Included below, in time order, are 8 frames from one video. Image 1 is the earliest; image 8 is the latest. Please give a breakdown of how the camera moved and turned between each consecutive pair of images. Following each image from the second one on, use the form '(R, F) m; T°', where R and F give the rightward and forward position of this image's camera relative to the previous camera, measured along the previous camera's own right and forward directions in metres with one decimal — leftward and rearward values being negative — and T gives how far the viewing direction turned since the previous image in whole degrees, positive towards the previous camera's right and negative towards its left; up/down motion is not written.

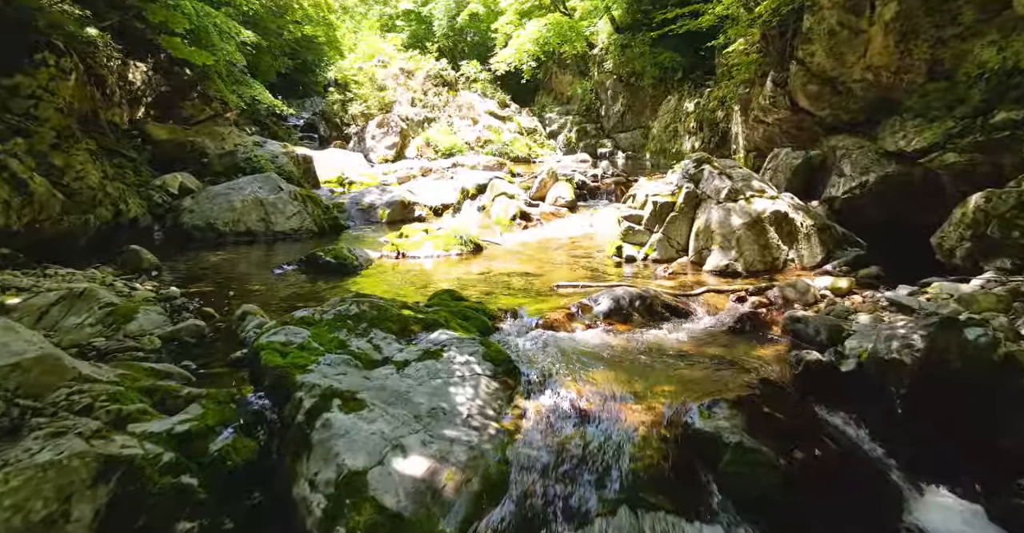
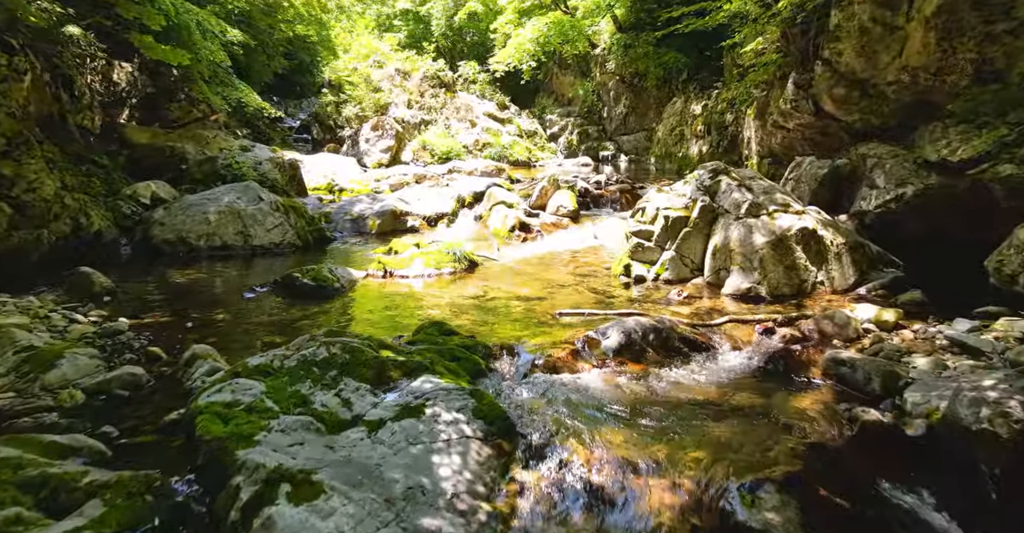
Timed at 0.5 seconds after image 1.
(0.0, +0.7) m; 0°
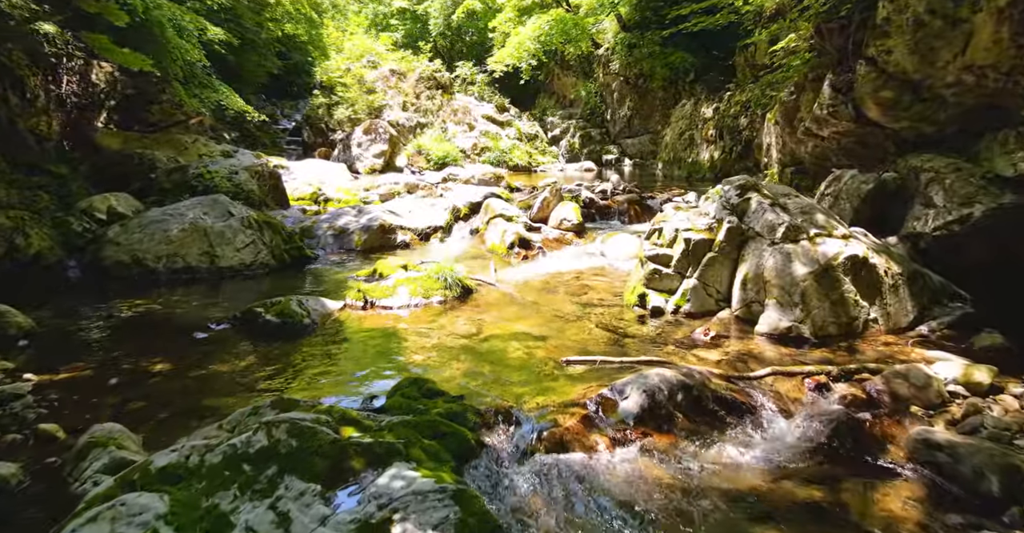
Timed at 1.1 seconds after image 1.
(0.0, +1.0) m; 0°
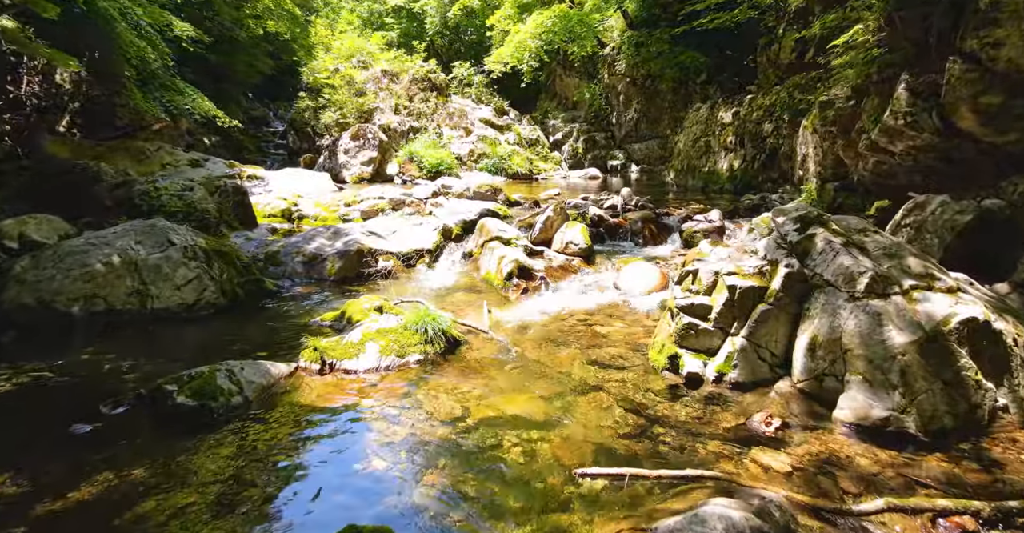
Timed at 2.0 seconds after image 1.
(0.0, +1.5) m; 0°
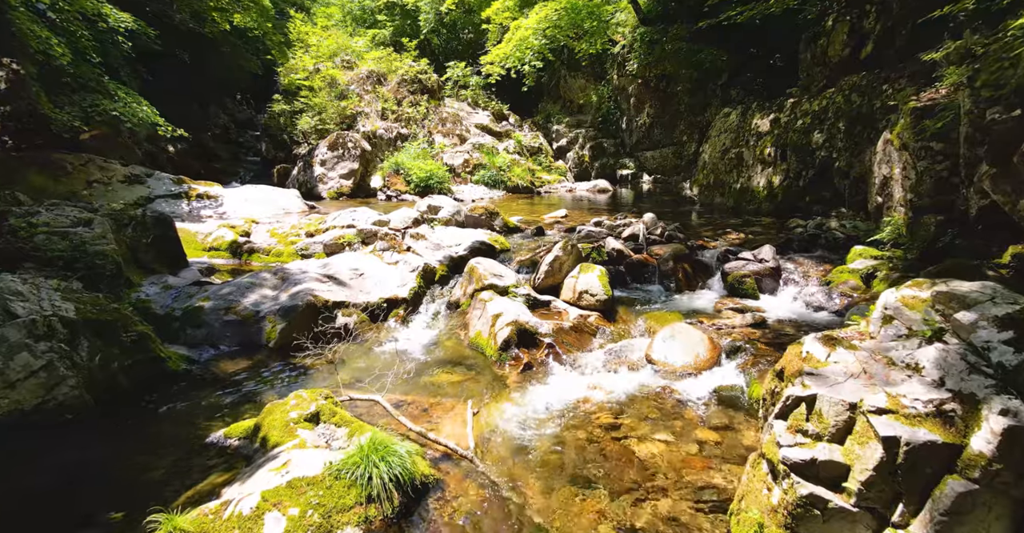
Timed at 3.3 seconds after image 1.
(0.0, +2.3) m; 0°
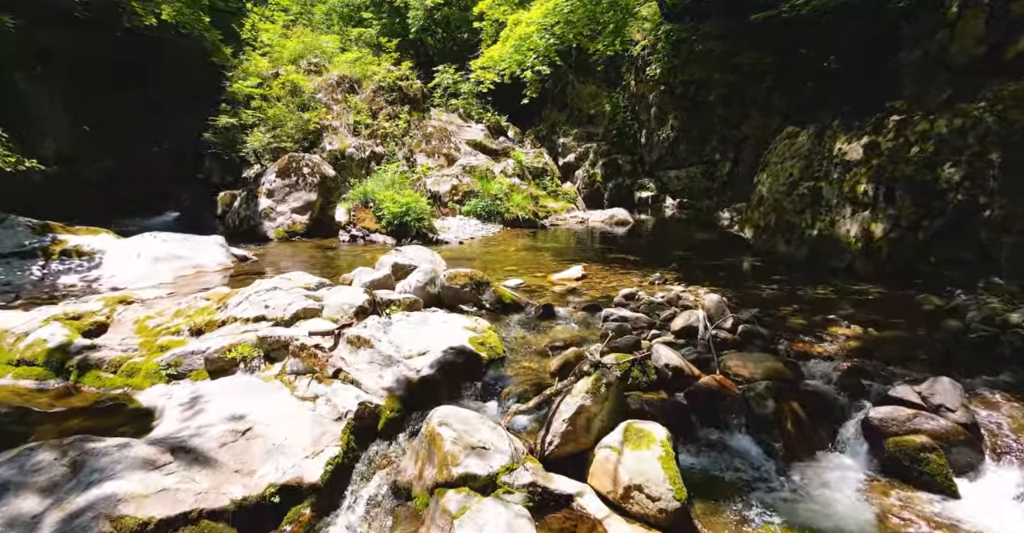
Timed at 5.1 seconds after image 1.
(+0.1, +3.7) m; 0°
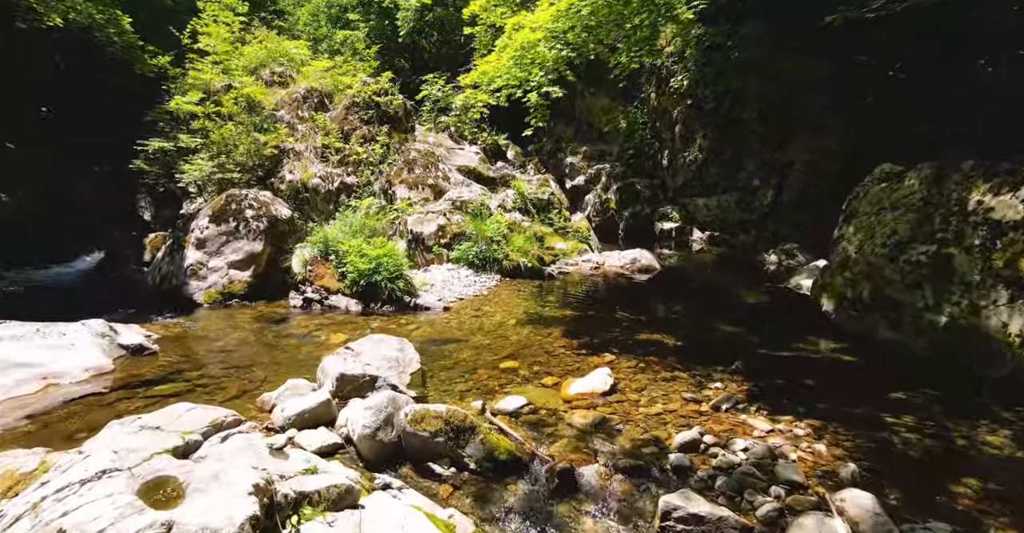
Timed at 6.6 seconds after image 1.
(0.0, +3.1) m; 0°
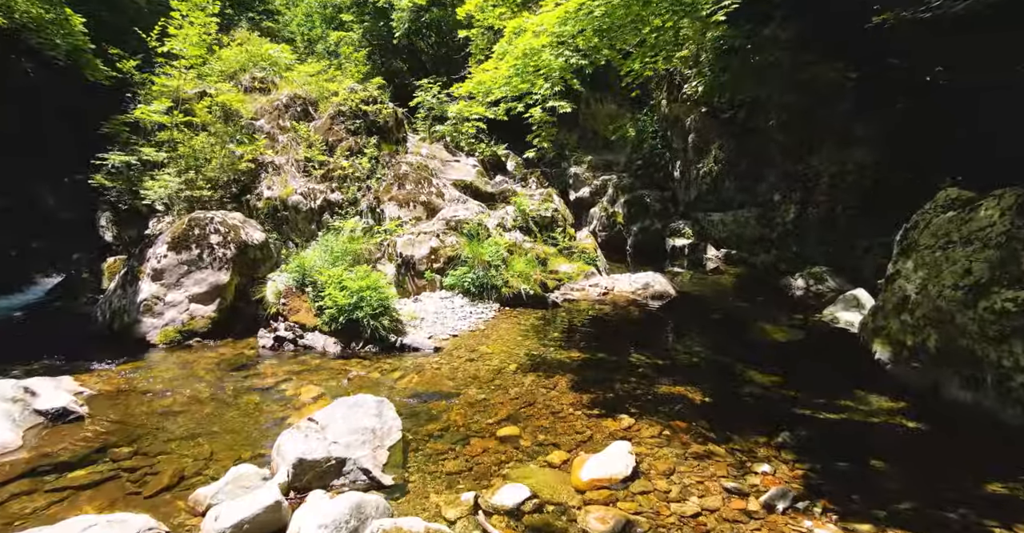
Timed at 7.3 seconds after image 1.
(0.0, +1.4) m; 0°
